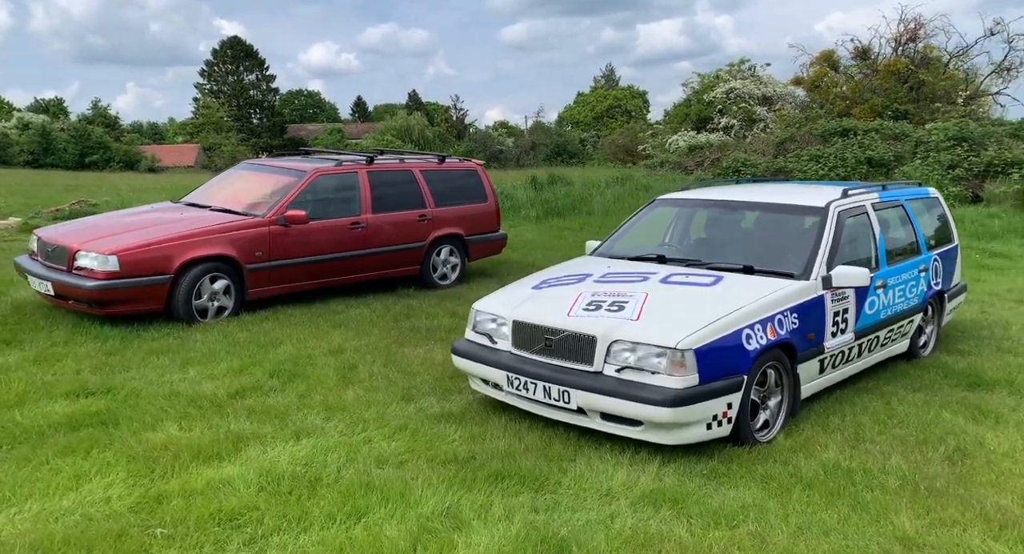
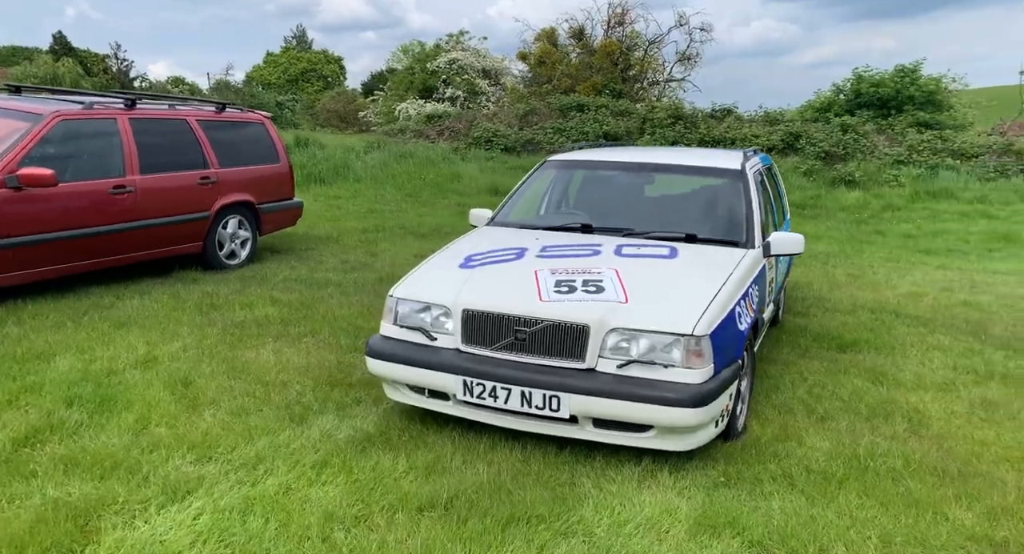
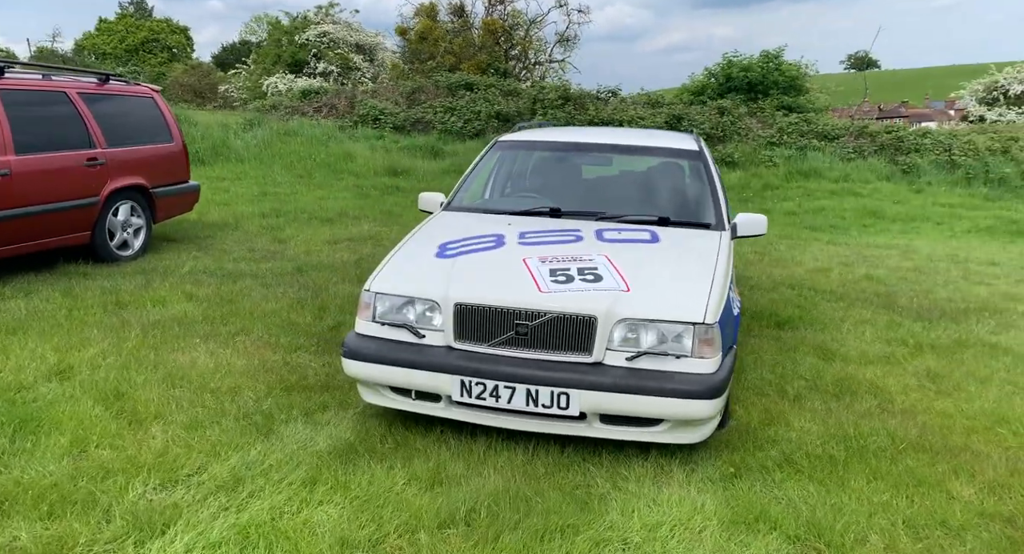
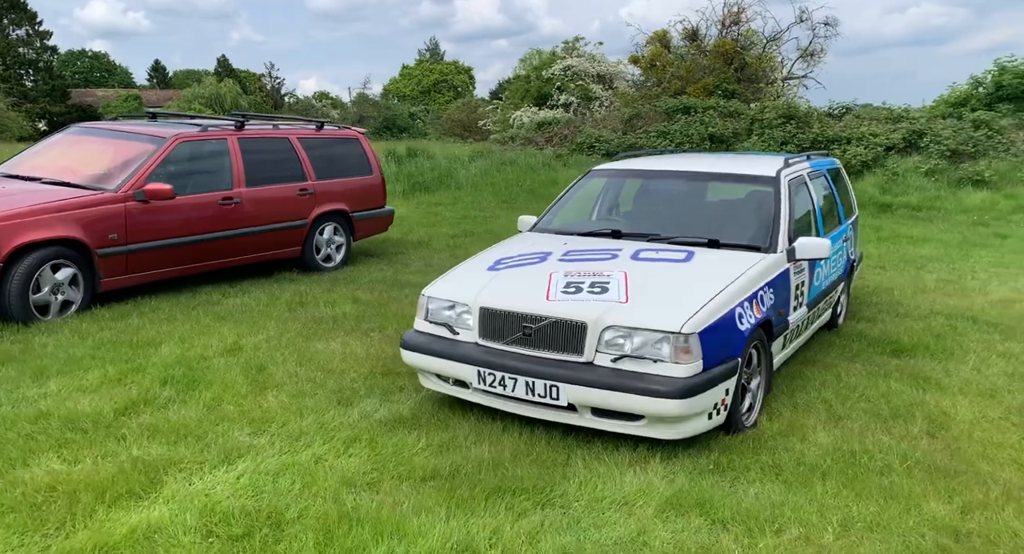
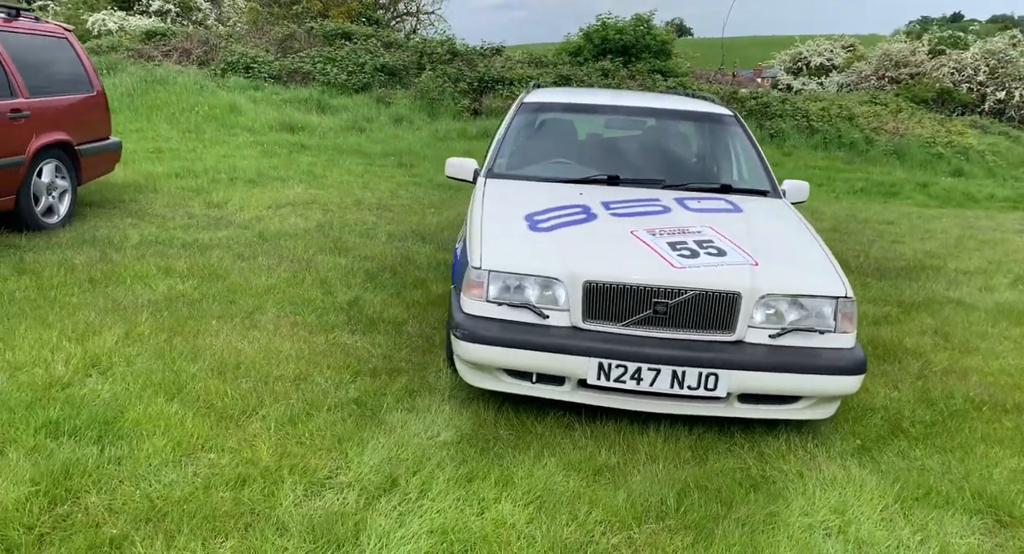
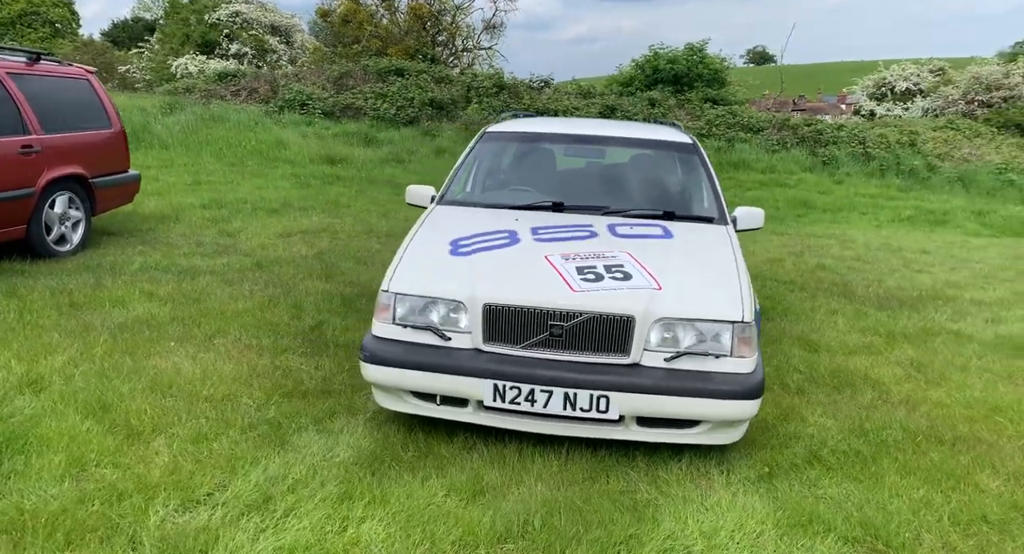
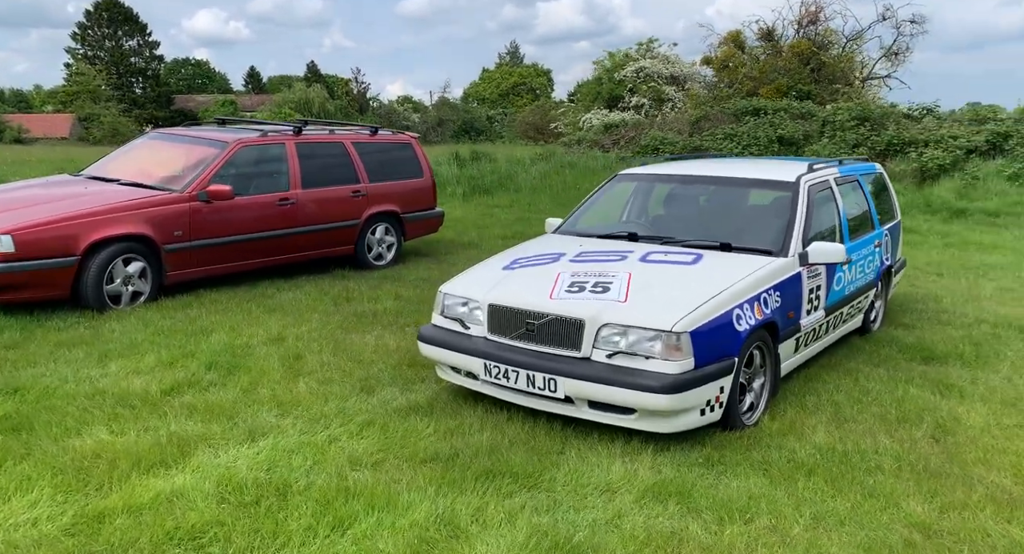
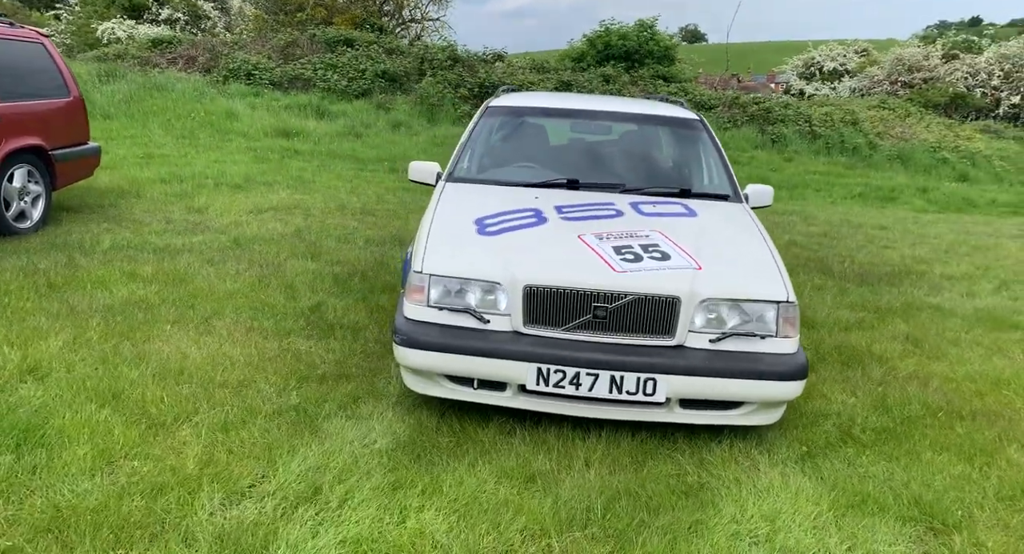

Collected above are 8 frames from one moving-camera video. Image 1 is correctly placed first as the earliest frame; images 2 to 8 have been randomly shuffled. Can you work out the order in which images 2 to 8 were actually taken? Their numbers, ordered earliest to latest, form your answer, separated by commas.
7, 4, 2, 3, 6, 8, 5
